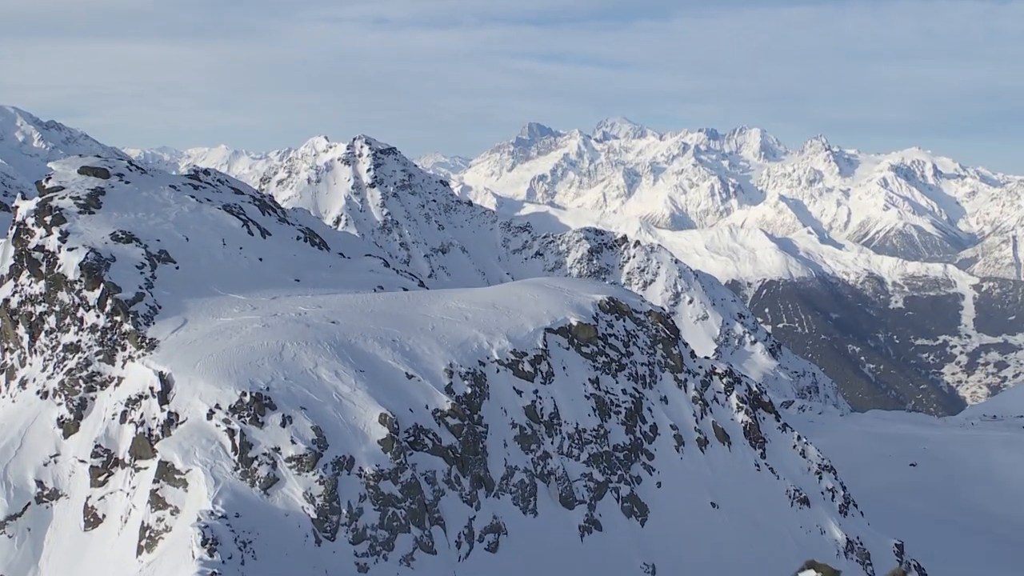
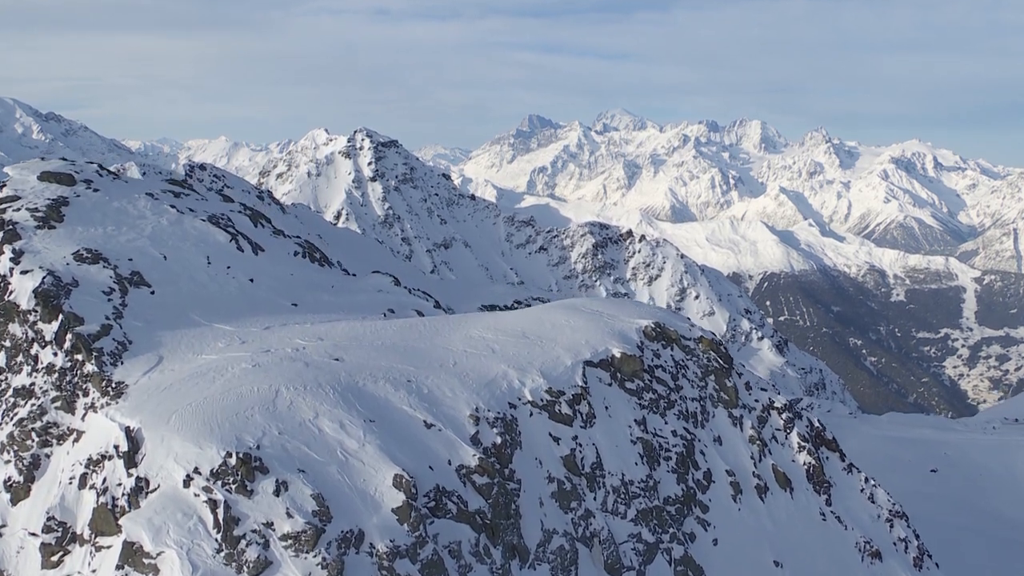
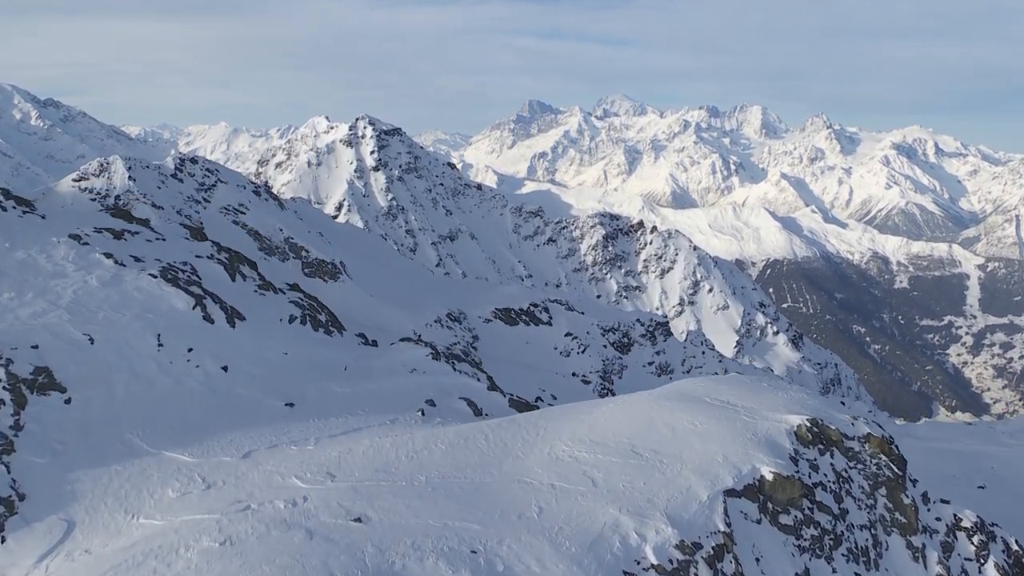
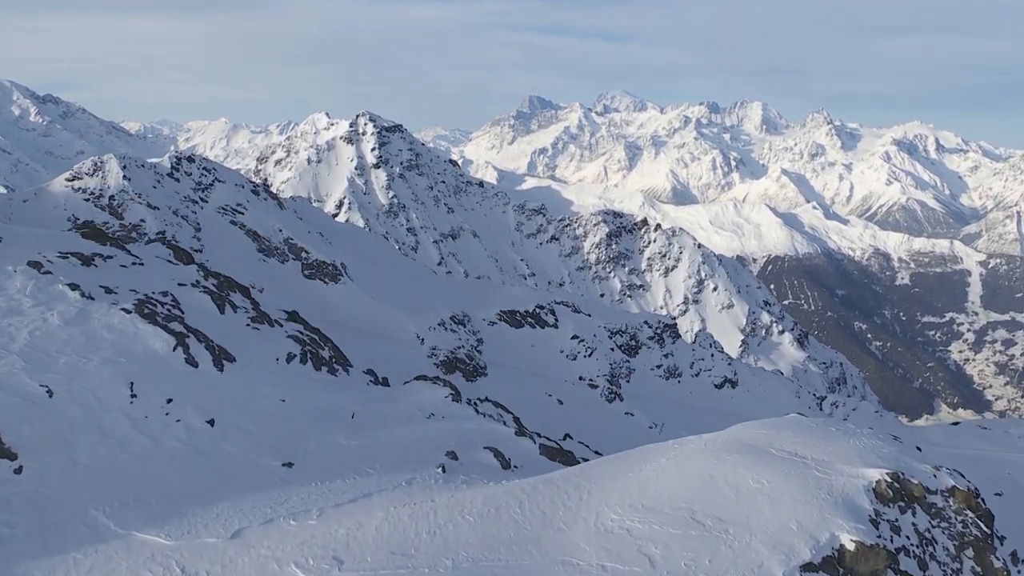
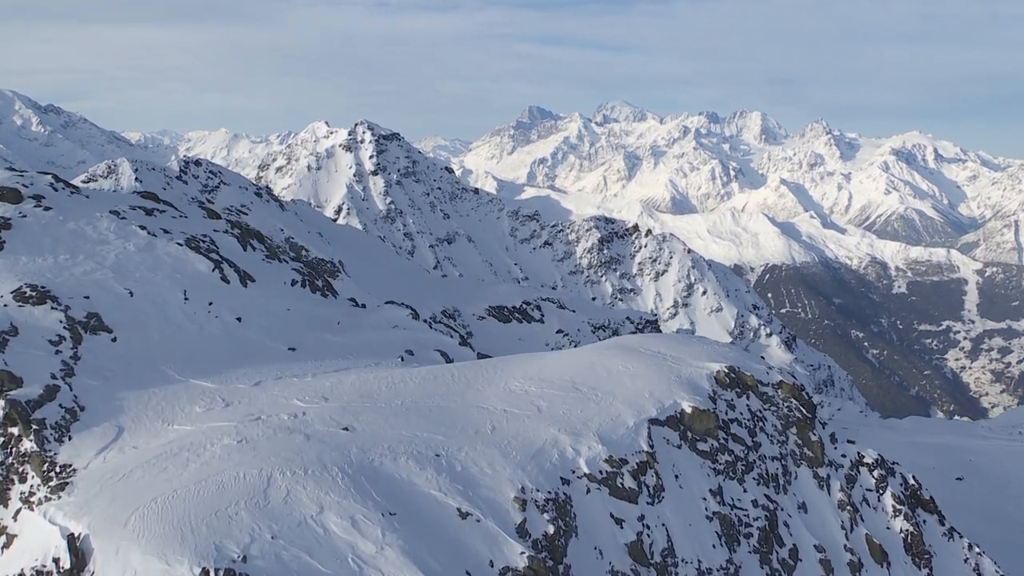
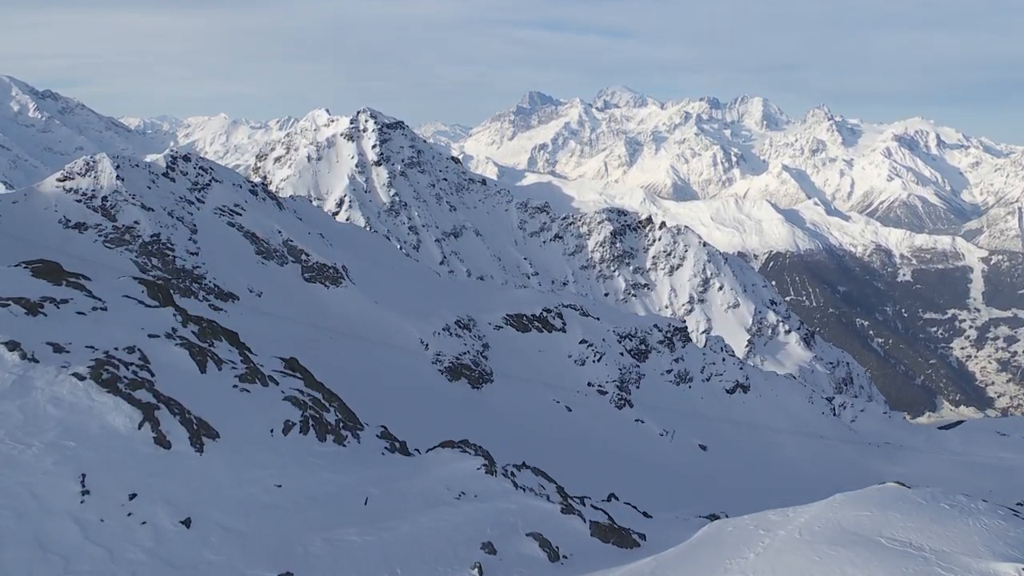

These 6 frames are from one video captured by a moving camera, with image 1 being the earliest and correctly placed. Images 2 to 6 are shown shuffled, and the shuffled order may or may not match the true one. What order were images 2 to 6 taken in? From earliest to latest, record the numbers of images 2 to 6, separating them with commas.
2, 5, 3, 4, 6
